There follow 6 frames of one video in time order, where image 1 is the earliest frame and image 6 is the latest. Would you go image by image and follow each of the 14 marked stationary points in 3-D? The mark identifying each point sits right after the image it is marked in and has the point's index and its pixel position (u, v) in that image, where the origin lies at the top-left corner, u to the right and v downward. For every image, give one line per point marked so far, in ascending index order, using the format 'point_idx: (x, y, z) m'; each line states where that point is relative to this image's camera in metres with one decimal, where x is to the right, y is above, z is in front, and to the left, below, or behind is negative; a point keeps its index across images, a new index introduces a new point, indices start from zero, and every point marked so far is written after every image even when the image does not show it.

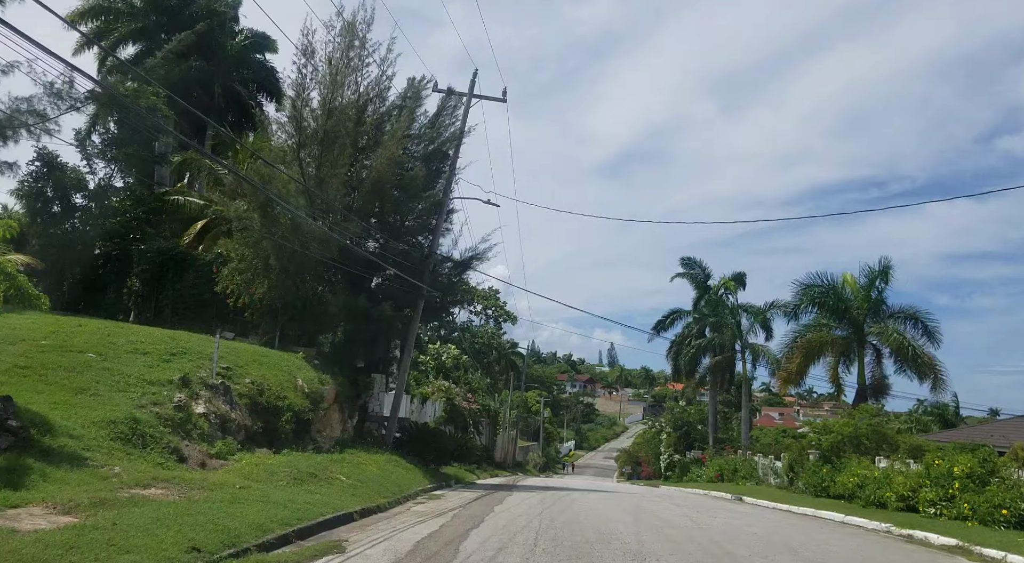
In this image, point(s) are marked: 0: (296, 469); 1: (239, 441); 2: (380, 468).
0: (-3.8, -3.3, +13.9) m
1: (-5.9, -3.5, +16.9) m
2: (-3.2, -4.5, +18.9) m
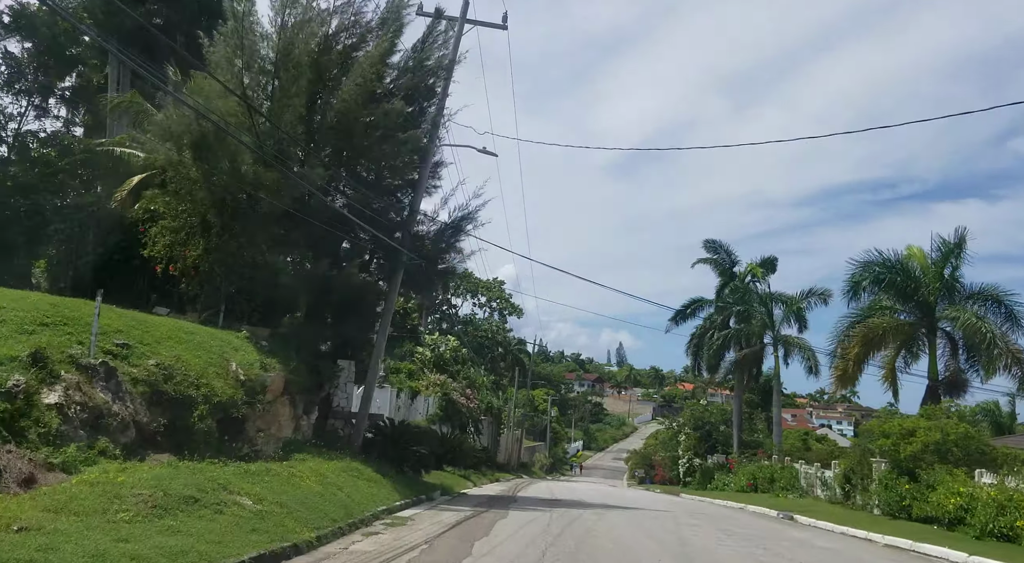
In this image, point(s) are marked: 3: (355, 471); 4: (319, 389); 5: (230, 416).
0: (-4.0, -2.4, +9.0) m
1: (-6.0, -2.5, +12.1) m
2: (-3.3, -3.6, +14.1) m
3: (-3.2, -3.9, +15.9) m
4: (-4.9, -2.7, +19.9) m
5: (-5.5, -2.6, +15.3) m
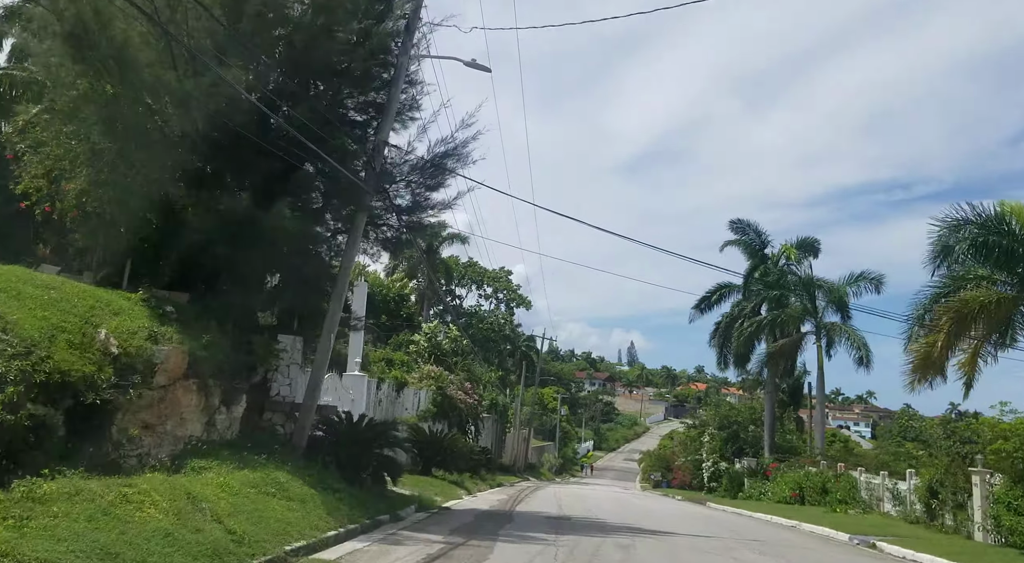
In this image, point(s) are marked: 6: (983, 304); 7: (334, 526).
0: (-4.3, -1.4, +4.1) m
1: (-6.3, -1.5, +7.2) m
2: (-3.5, -2.6, +9.1) m
3: (-3.4, -2.9, +11.0) m
4: (-5.0, -1.7, +15.0) m
5: (-5.7, -1.6, +10.3) m
6: (+11.6, -0.6, +19.4) m
7: (-2.6, -3.4, +11.1) m
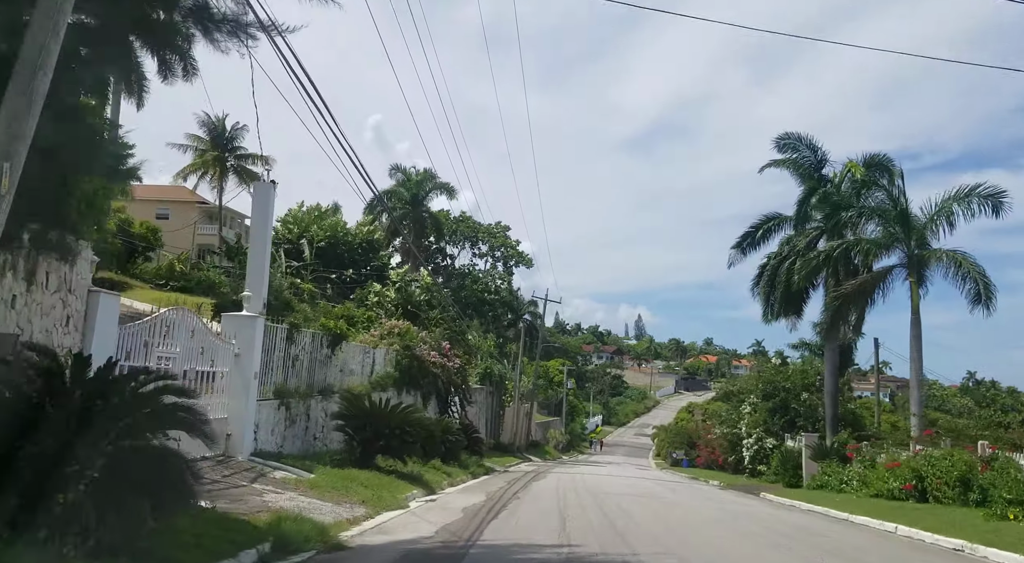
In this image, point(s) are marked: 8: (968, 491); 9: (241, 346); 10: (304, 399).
0: (-5.0, +0.3, -5.0) m
1: (-6.9, +0.2, -1.8) m
2: (-4.1, -0.7, +0.1) m
3: (-4.0, -1.0, +2.0) m
4: (-5.7, +0.3, +6.0) m
5: (-6.3, +0.2, +1.3) m
6: (+11.0, +1.8, +10.3) m
7: (-3.2, -1.5, +2.2) m
8: (+10.2, -4.6, +17.6) m
9: (-5.5, -1.3, +15.9) m
10: (-5.1, -2.8, +19.0) m
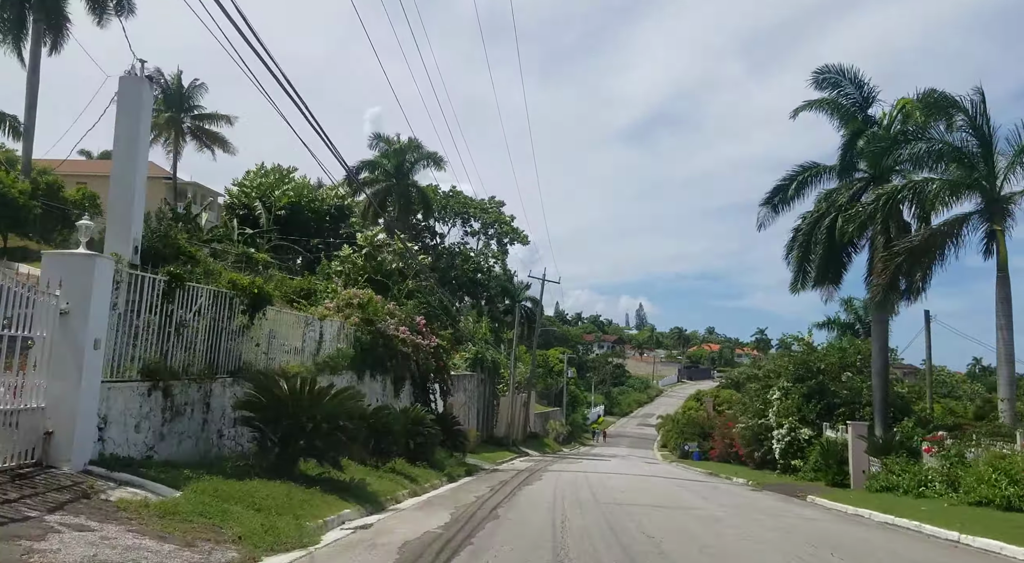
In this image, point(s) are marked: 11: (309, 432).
0: (-5.4, +1.1, -10.3) m
1: (-7.4, +1.1, -7.2) m
2: (-4.6, +0.2, -5.2) m
3: (-4.4, -0.1, -3.3) m
4: (-6.1, +1.2, +0.6) m
5: (-6.8, +1.1, -4.0) m
6: (+10.6, +3.0, +4.9) m
7: (-3.7, -0.6, -3.2) m
8: (+9.8, -3.4, +12.3) m
9: (-5.9, -0.3, +10.6) m
10: (-5.5, -1.7, +13.7) m
11: (-3.4, -2.6, +13.4) m
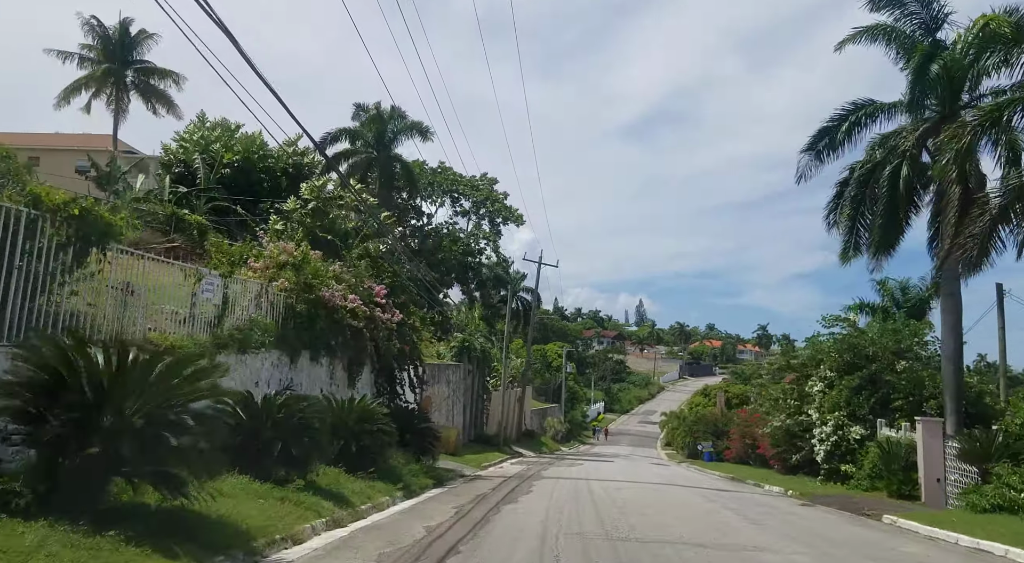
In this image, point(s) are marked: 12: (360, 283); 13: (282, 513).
0: (-5.8, +2.1, -15.8) m
1: (-7.8, +2.1, -12.7) m
2: (-5.0, +1.2, -10.7) m
3: (-4.9, +0.9, -8.8) m
4: (-6.5, +2.2, -4.9) m
5: (-7.2, +2.1, -9.5) m
6: (+10.1, +4.0, -0.6) m
7: (-4.1, +0.4, -8.7) m
8: (+9.3, -2.4, +6.9) m
9: (-6.4, +0.8, +5.1) m
10: (-5.9, -0.7, +8.2) m
11: (-3.8, -1.5, +7.9) m
12: (-3.9, -0.1, +20.0) m
13: (-3.0, -3.0, +10.1) m
